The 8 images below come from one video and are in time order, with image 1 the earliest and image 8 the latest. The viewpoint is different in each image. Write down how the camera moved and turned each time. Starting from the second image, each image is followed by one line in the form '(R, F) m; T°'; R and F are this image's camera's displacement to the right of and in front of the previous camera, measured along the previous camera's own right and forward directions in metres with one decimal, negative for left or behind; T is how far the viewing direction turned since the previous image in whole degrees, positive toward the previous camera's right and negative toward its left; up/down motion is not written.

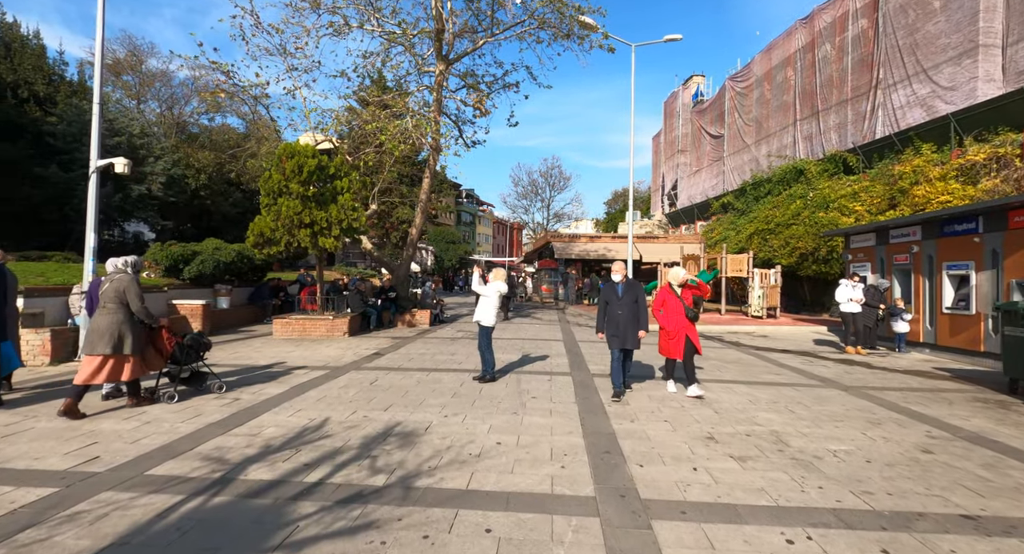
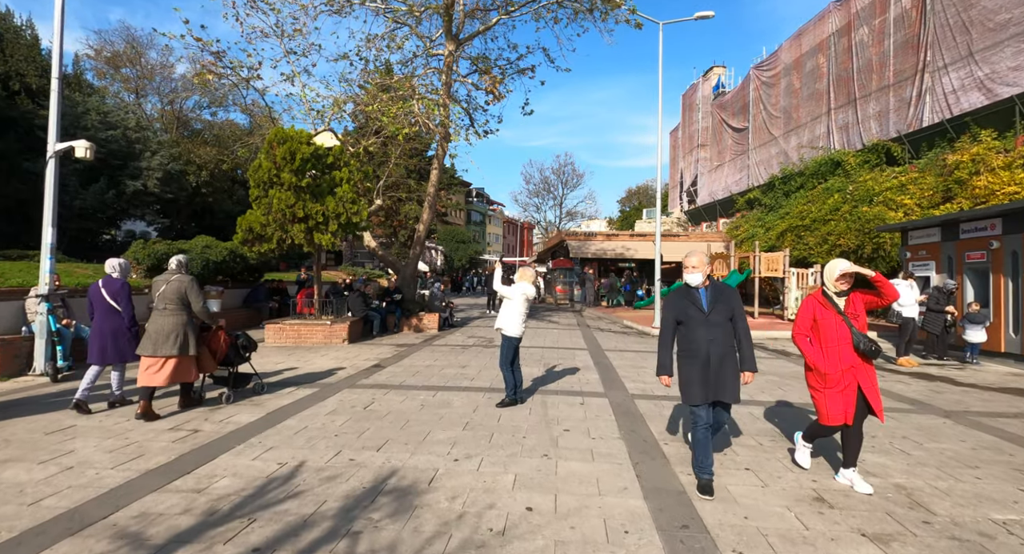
(-0.2, +1.3) m; -1°
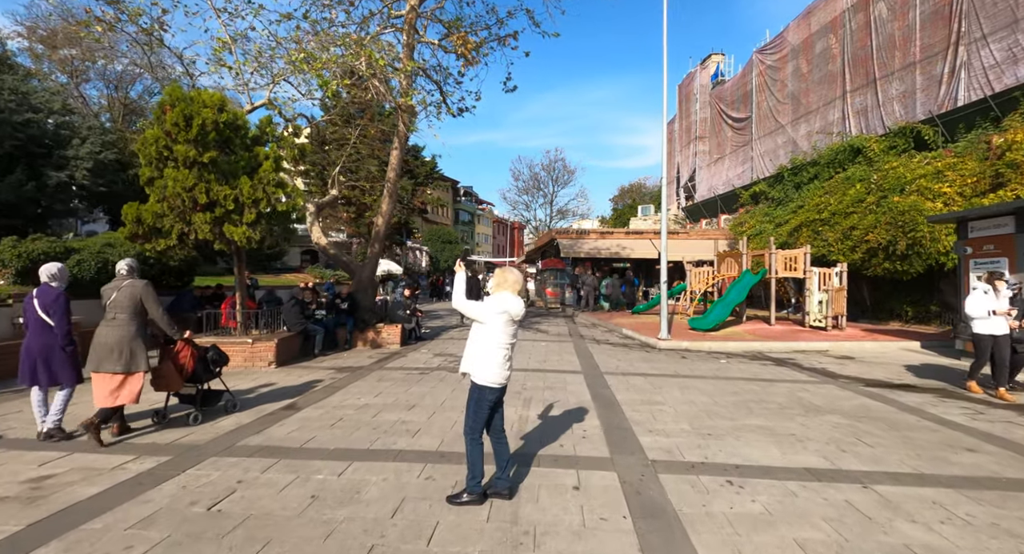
(+0.3, +2.4) m; +1°
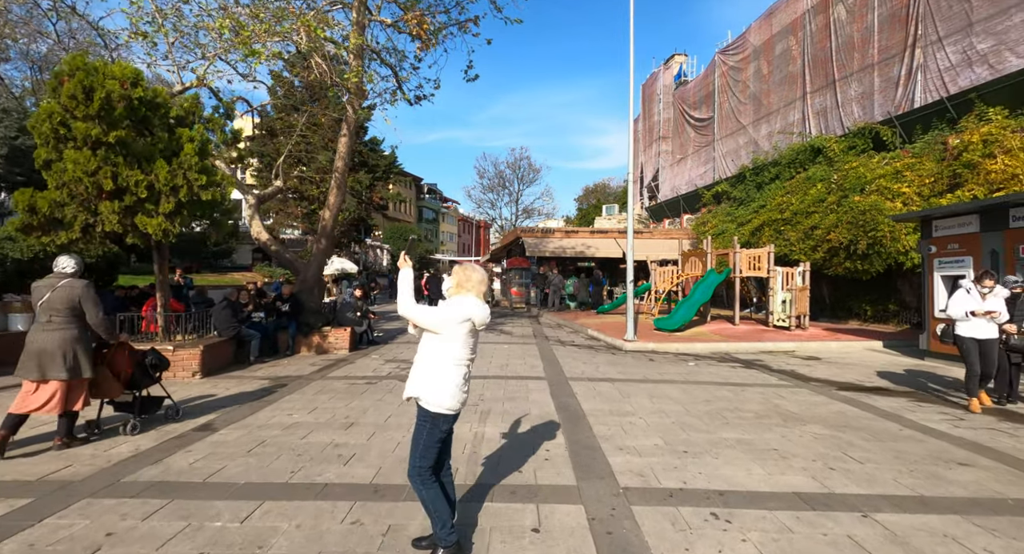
(+0.1, +0.7) m; +4°
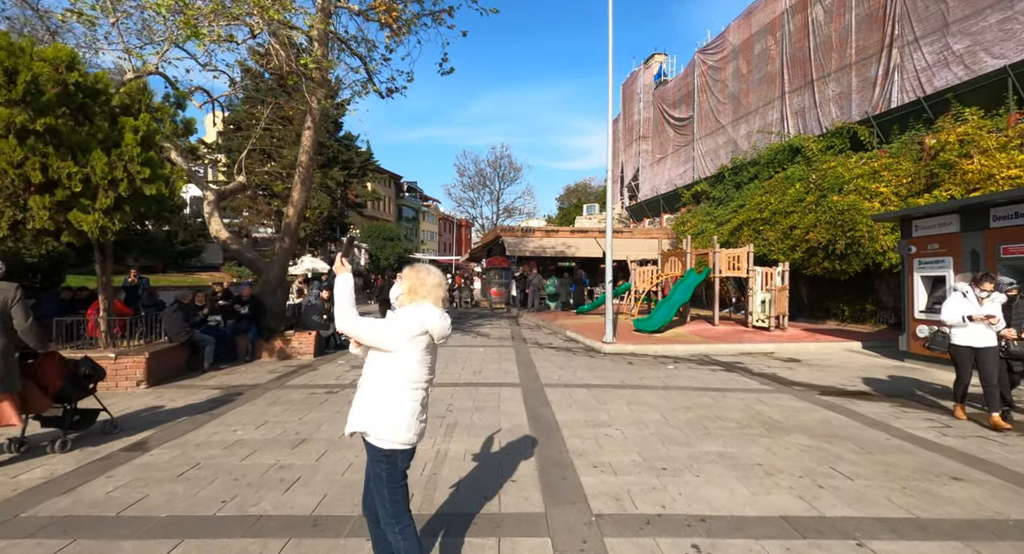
(+0.2, +0.4) m; +2°
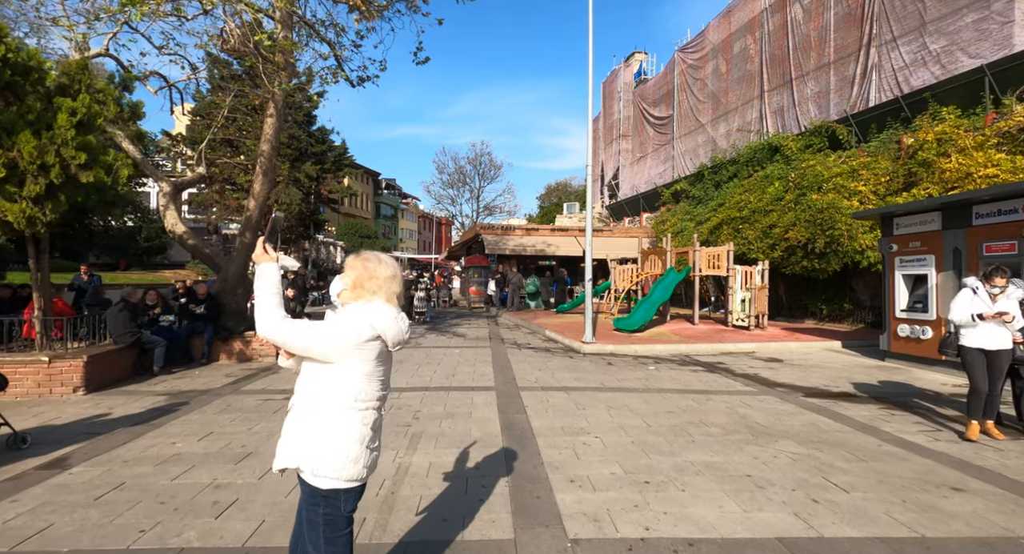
(+0.1, +0.4) m; +2°
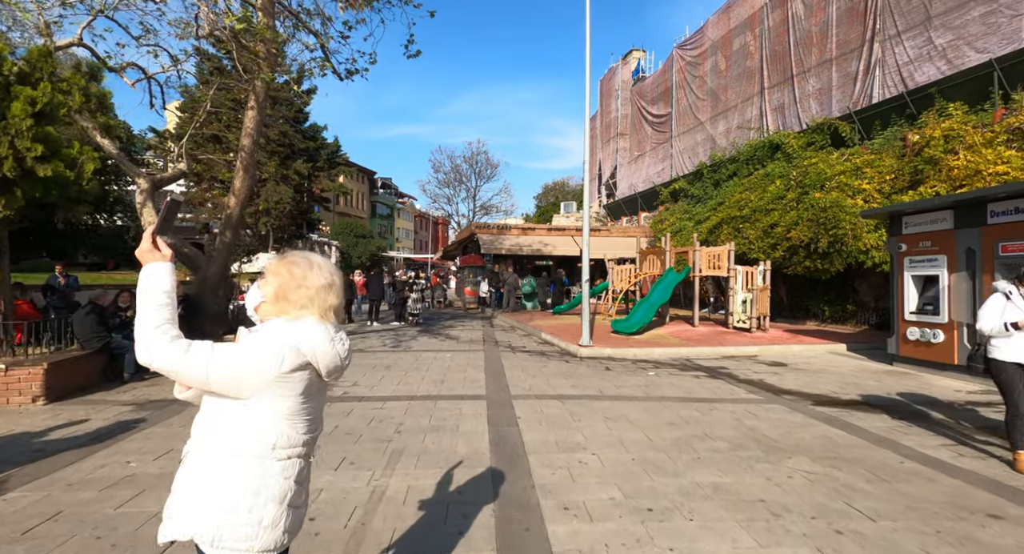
(+0.1, +0.4) m; 0°
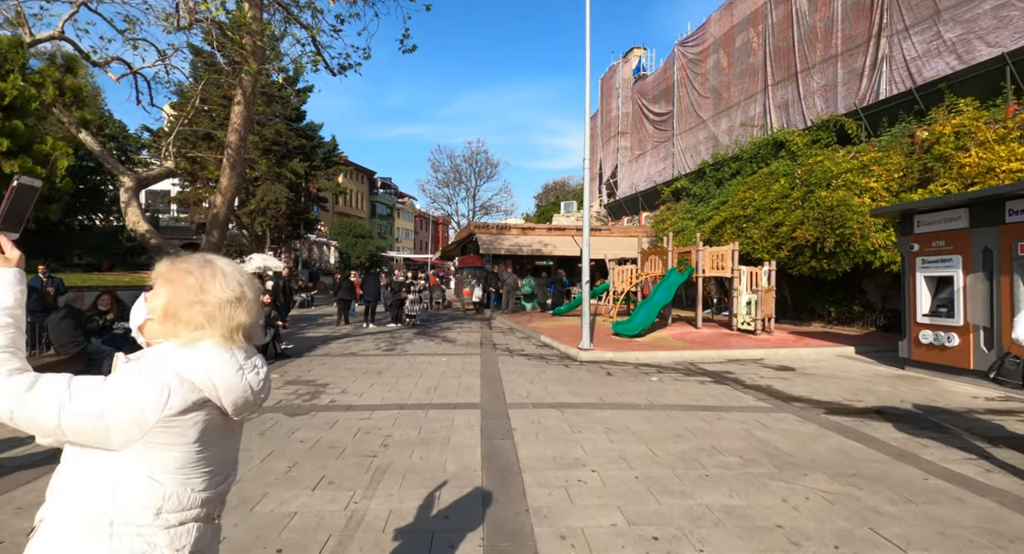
(+0.1, +0.3) m; 0°
